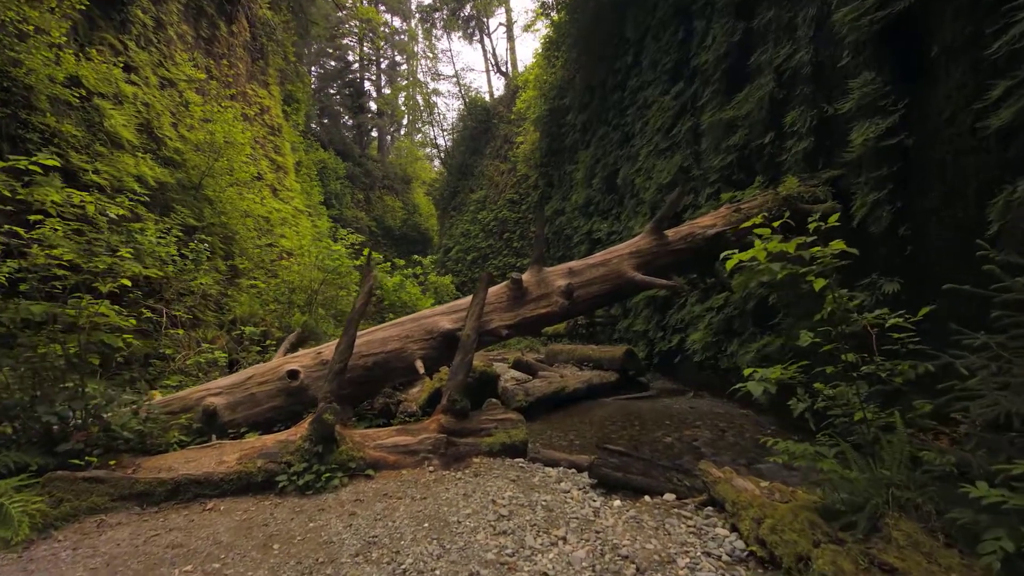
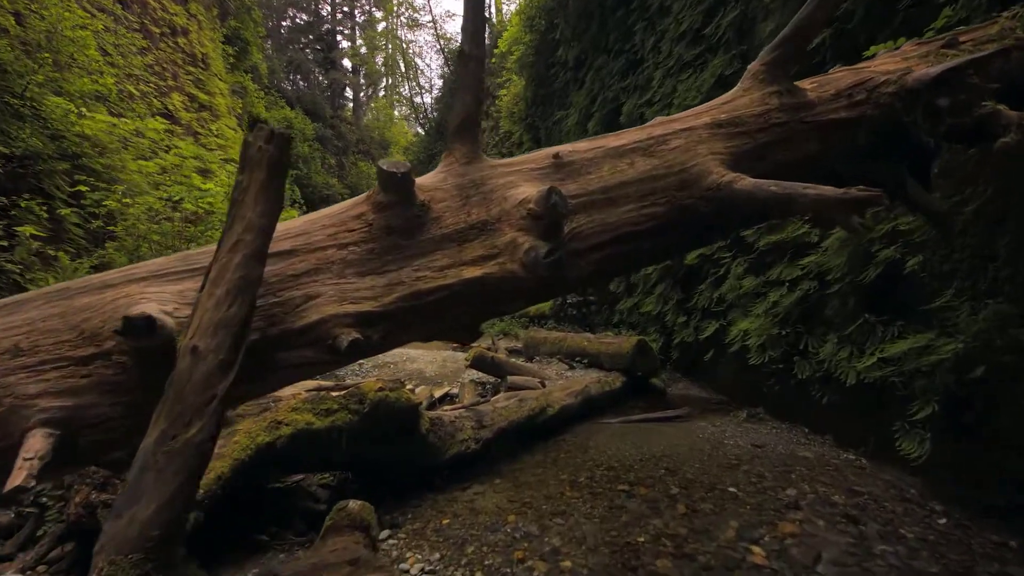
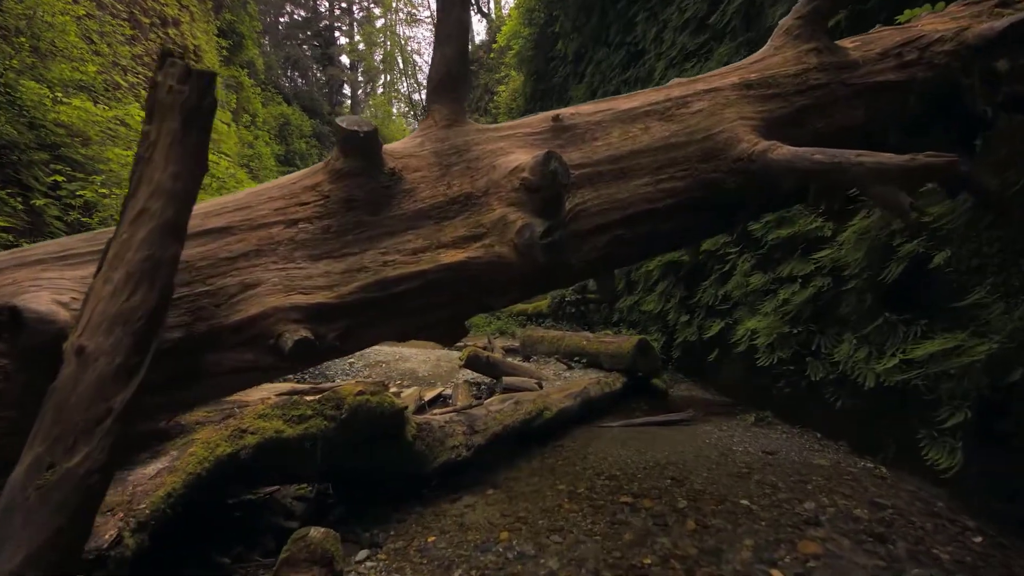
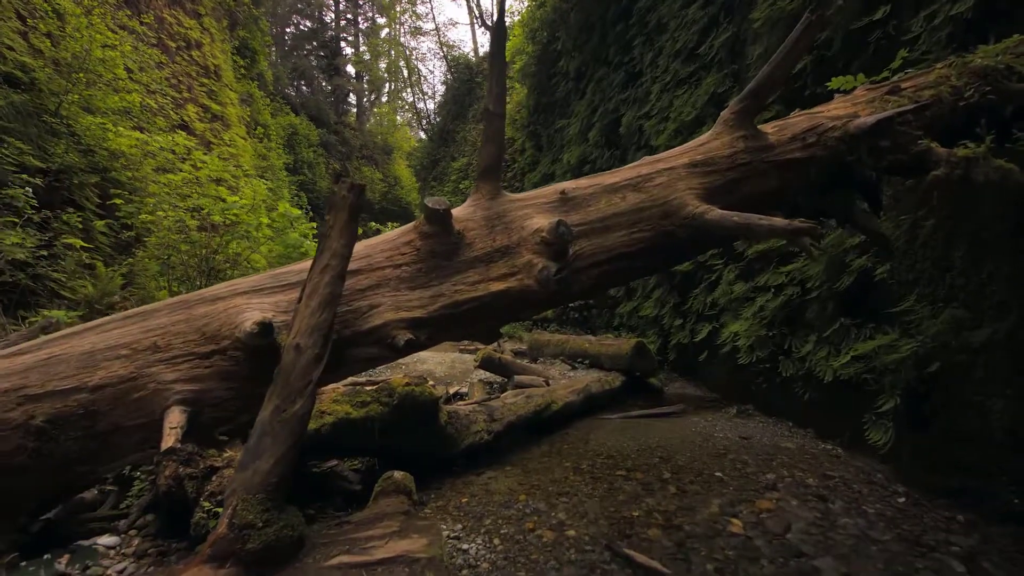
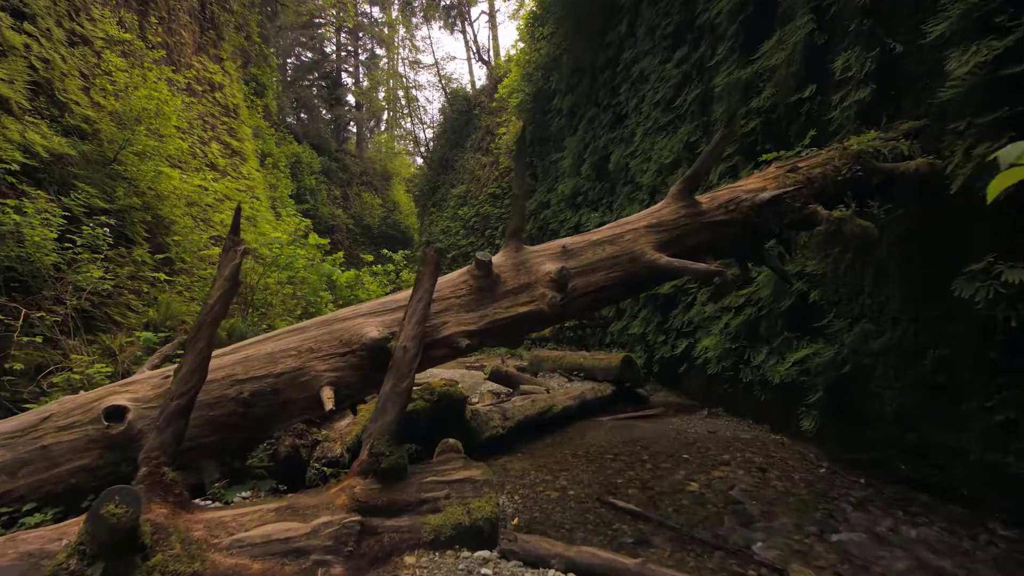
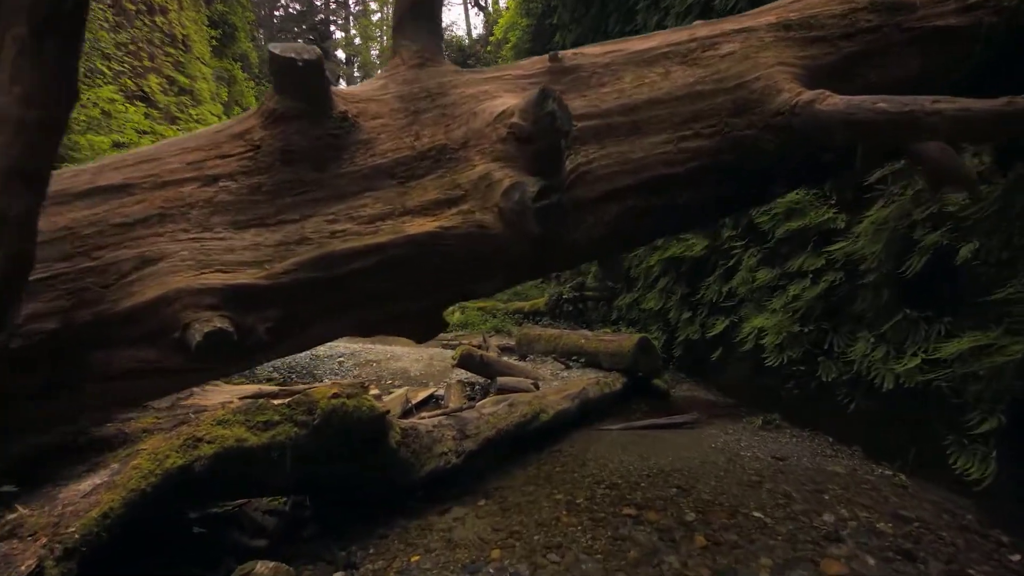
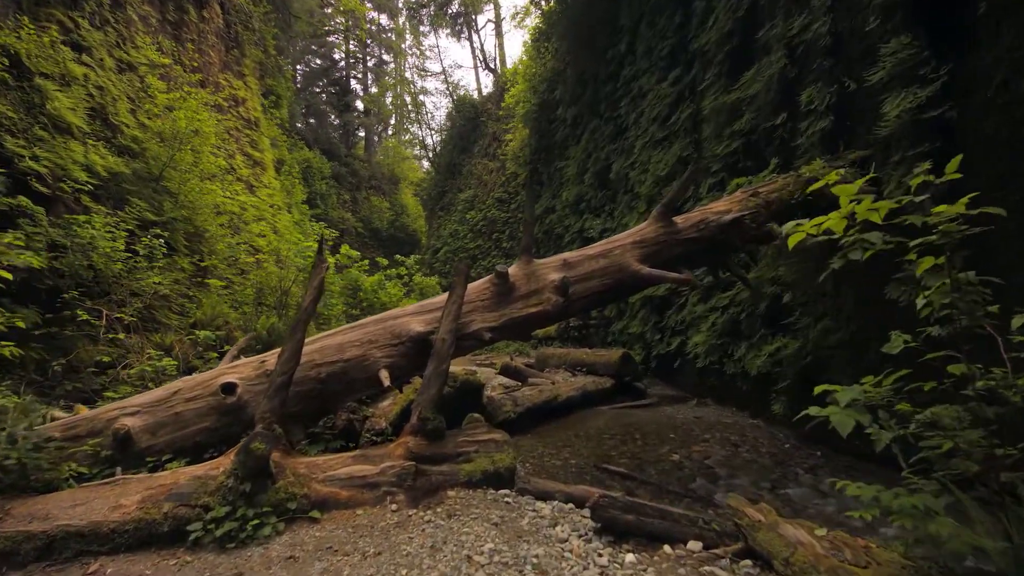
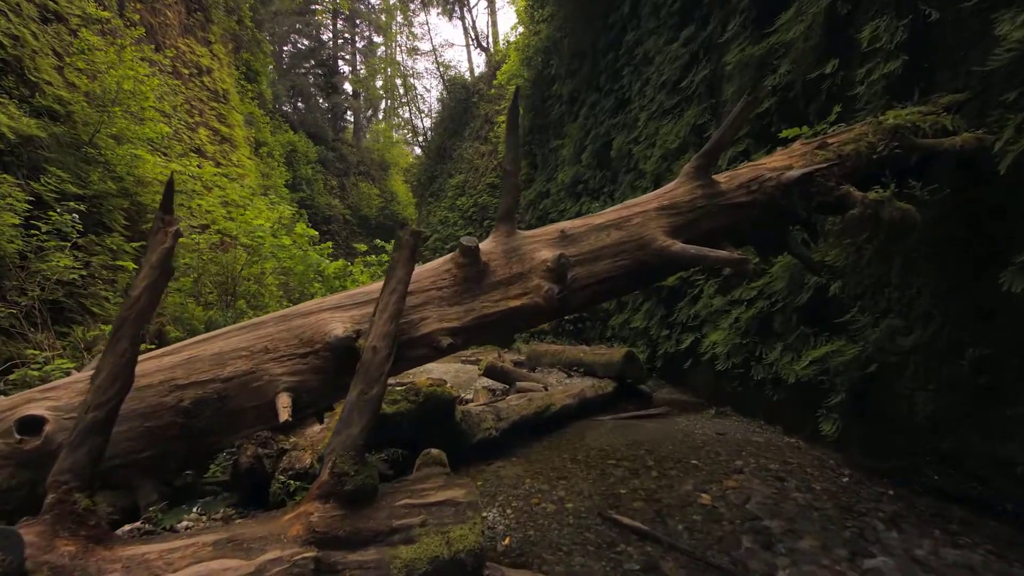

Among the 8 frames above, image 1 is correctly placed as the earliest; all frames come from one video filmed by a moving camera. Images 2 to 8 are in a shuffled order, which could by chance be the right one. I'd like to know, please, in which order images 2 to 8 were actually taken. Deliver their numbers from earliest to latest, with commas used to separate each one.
7, 5, 8, 4, 2, 3, 6
